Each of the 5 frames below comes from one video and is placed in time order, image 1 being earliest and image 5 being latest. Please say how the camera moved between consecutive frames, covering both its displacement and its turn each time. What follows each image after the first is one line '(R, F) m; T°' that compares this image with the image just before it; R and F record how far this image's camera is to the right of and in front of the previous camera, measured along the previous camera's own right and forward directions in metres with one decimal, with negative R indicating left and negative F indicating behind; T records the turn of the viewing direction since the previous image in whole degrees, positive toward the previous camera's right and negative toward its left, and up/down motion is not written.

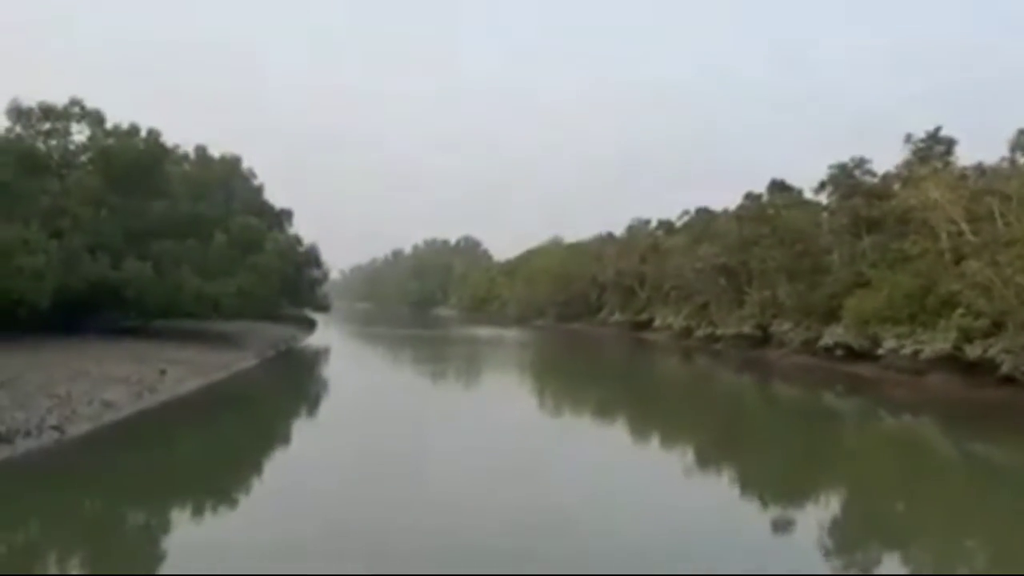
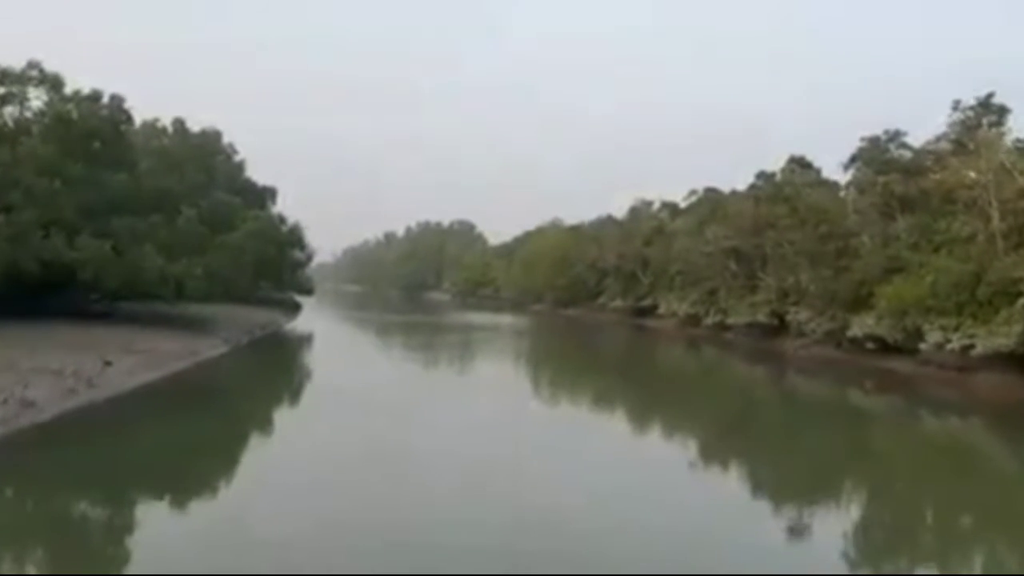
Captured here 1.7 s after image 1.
(0.0, +2.7) m; 0°
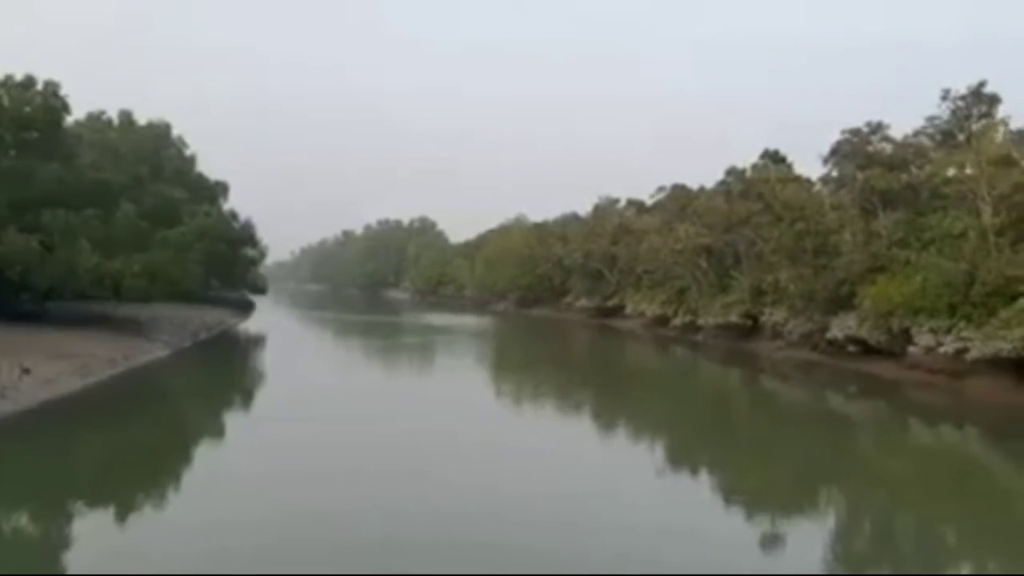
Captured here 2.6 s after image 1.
(0.0, +1.5) m; +2°
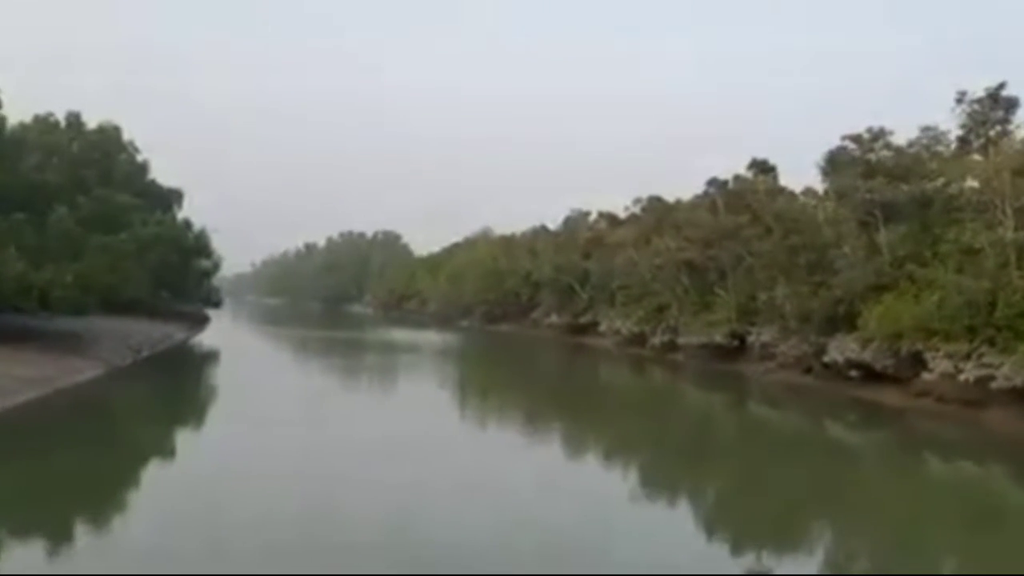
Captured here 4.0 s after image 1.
(-0.2, +2.0) m; +2°
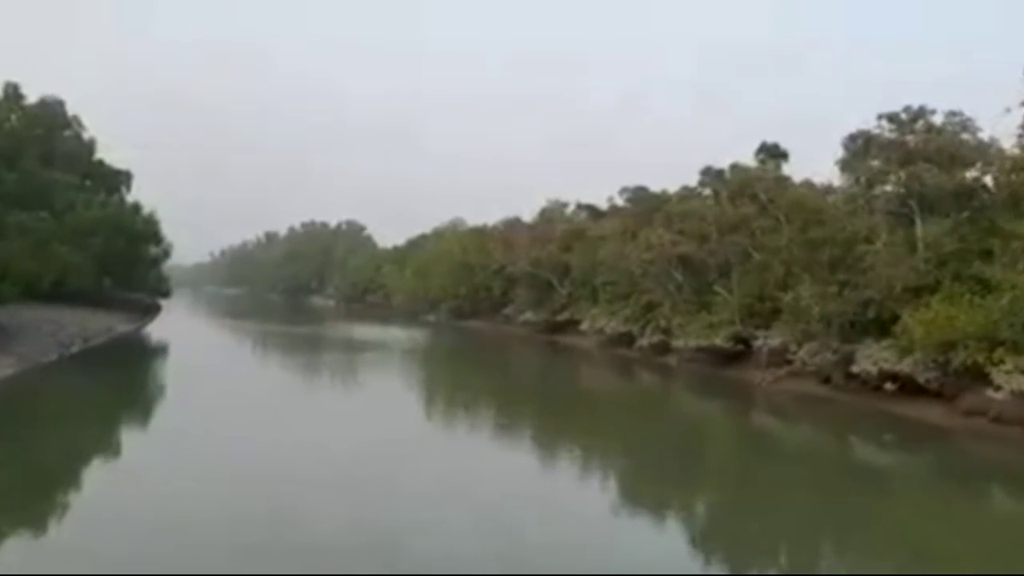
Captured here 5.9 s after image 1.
(-0.4, +2.9) m; +2°
